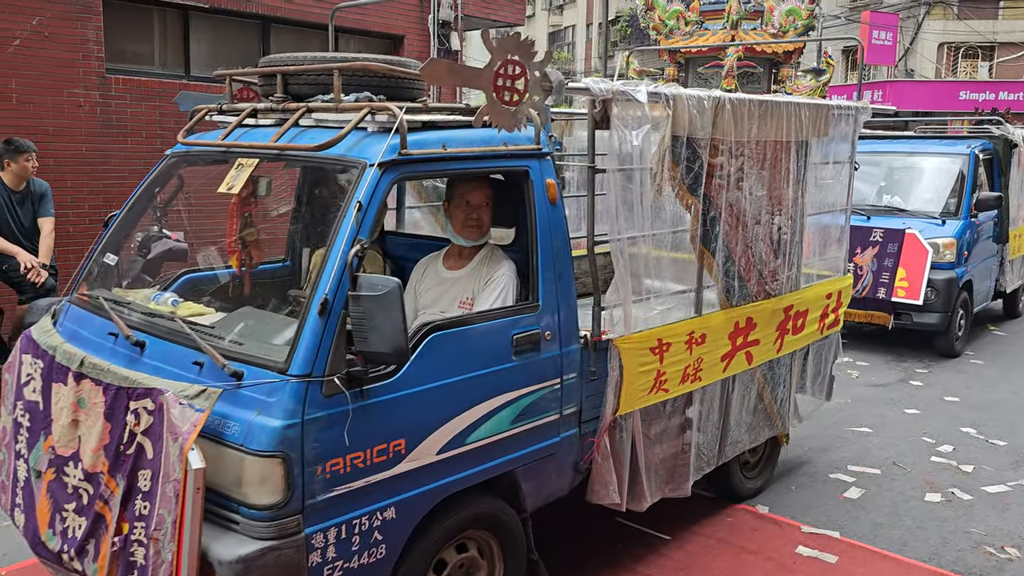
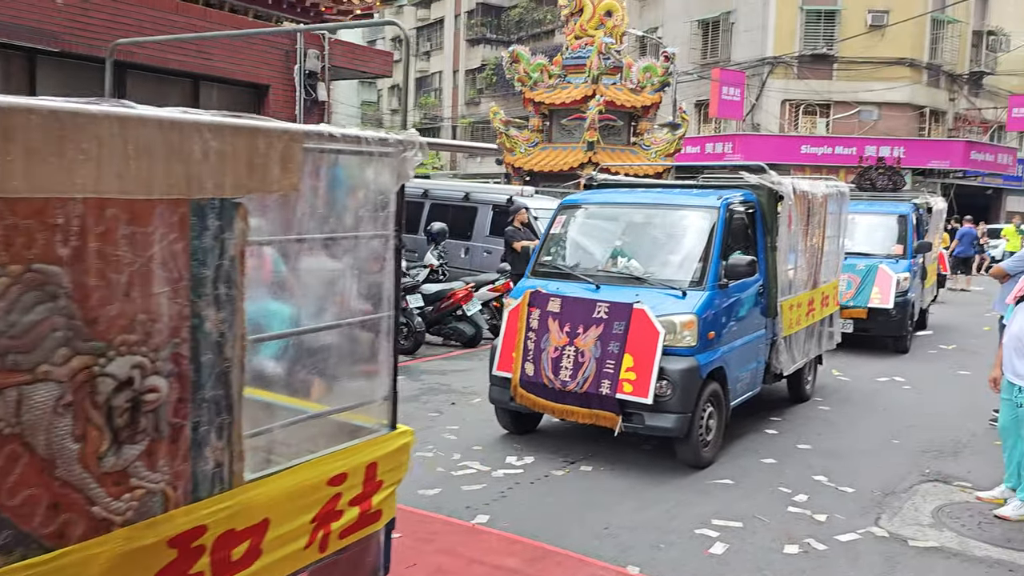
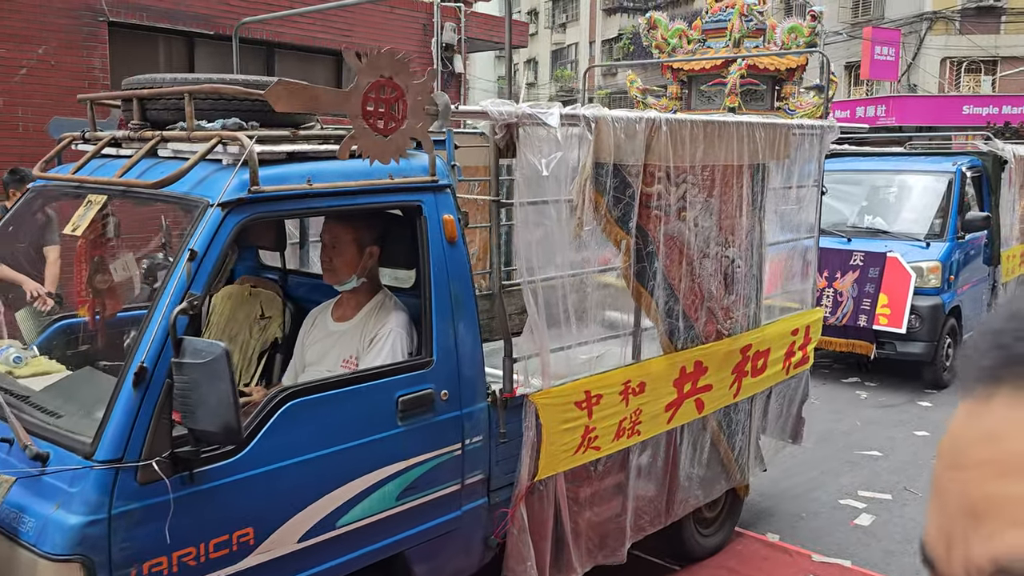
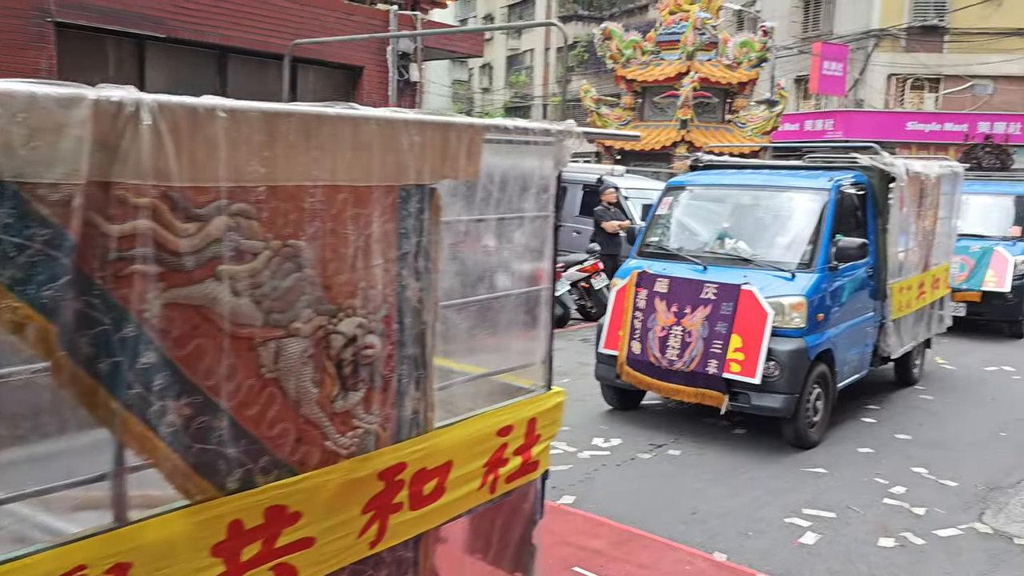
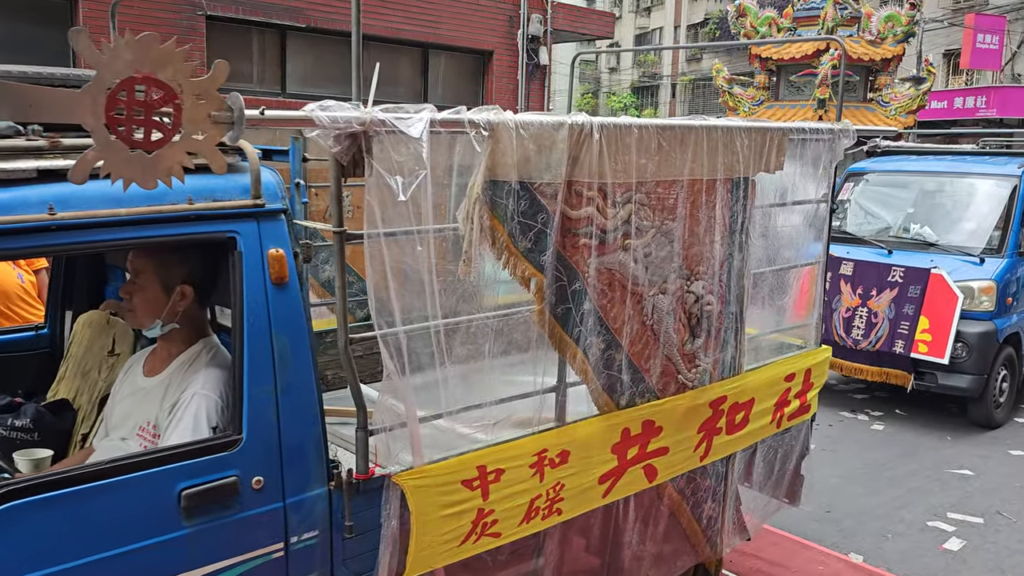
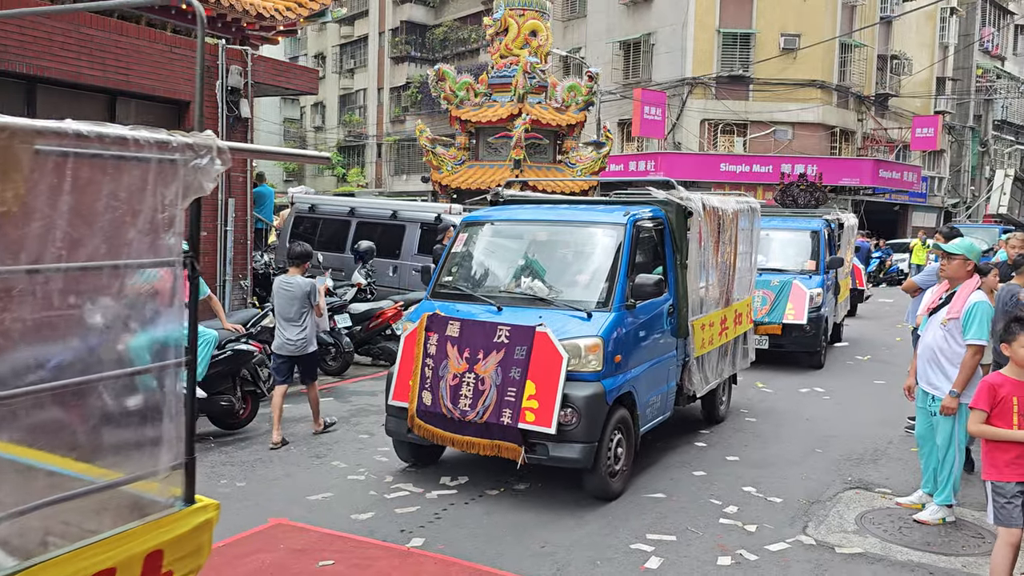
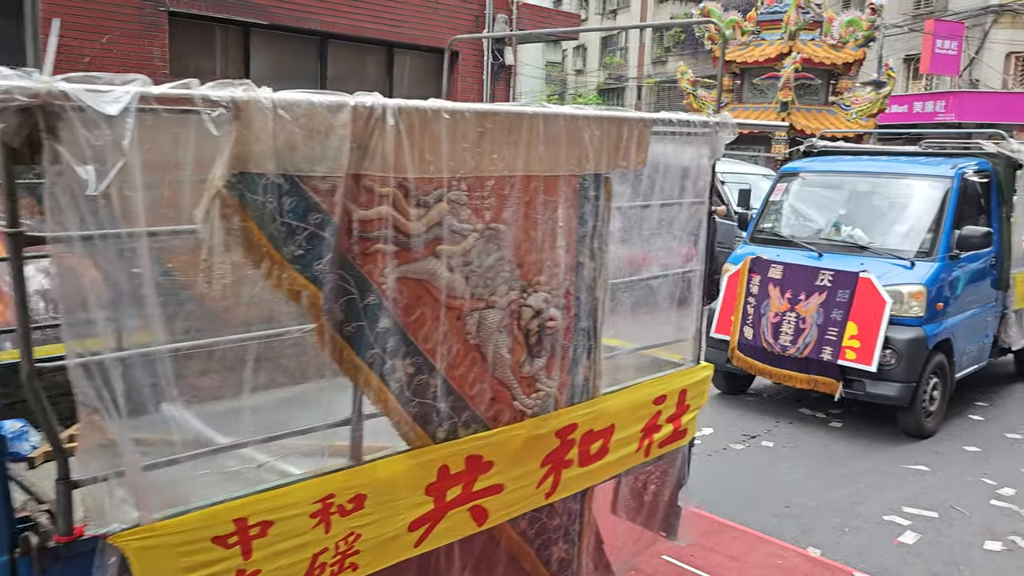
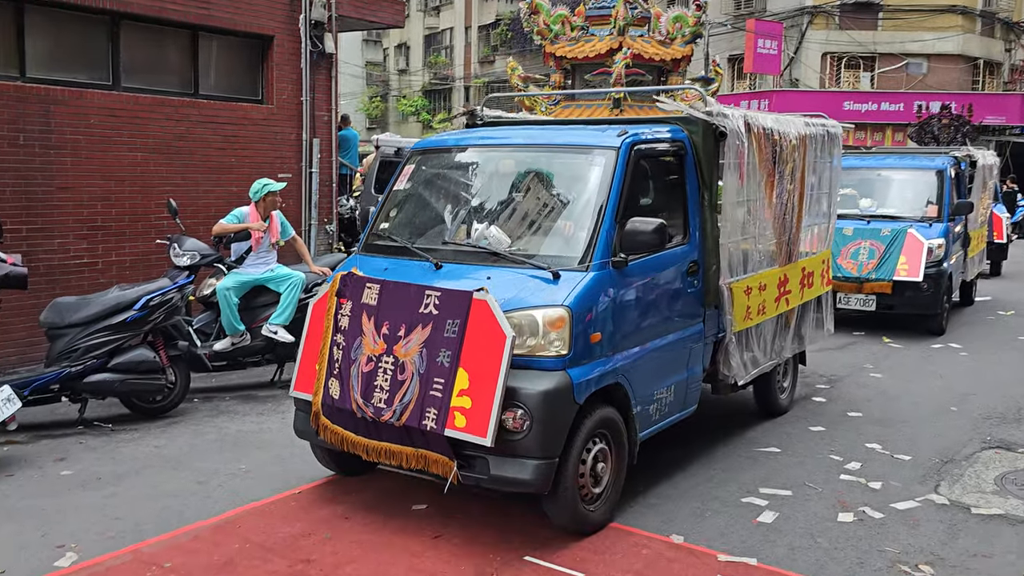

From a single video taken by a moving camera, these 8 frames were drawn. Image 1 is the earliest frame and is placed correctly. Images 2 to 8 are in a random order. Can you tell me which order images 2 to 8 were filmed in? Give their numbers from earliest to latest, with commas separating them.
3, 5, 7, 4, 2, 6, 8
